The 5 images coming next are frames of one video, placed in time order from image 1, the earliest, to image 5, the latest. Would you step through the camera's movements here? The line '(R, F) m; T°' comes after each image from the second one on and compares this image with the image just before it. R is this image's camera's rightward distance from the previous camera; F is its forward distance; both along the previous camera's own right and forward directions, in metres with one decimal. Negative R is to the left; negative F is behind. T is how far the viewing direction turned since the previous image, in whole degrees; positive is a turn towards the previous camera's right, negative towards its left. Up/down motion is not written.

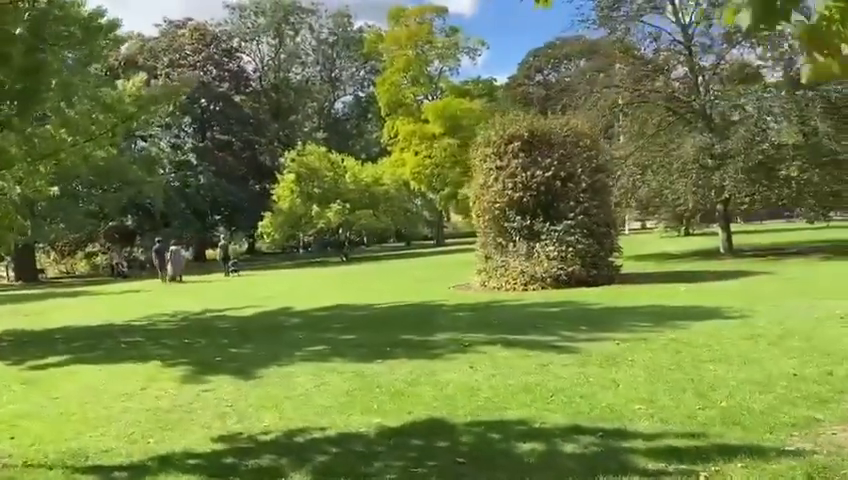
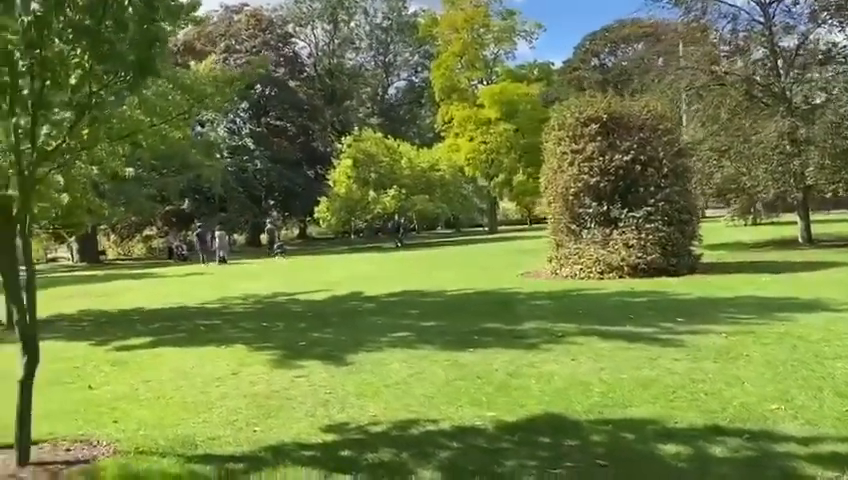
(-0.8, +0.5) m; -3°
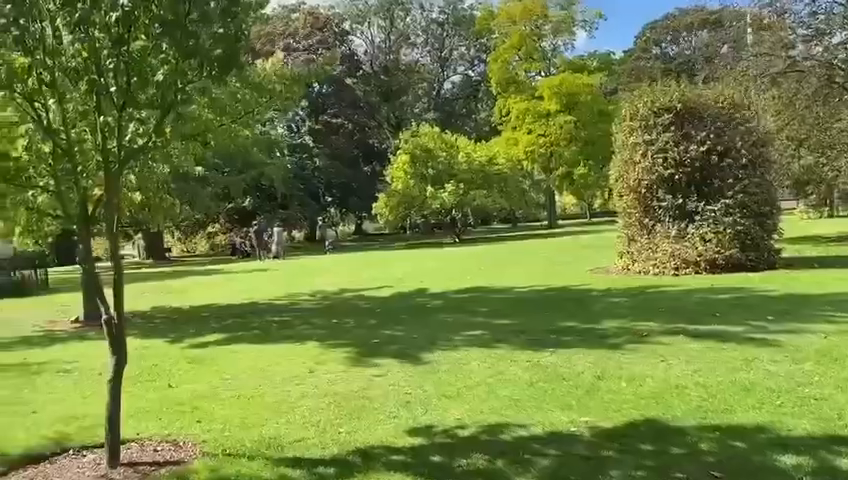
(-0.4, +0.3) m; -4°
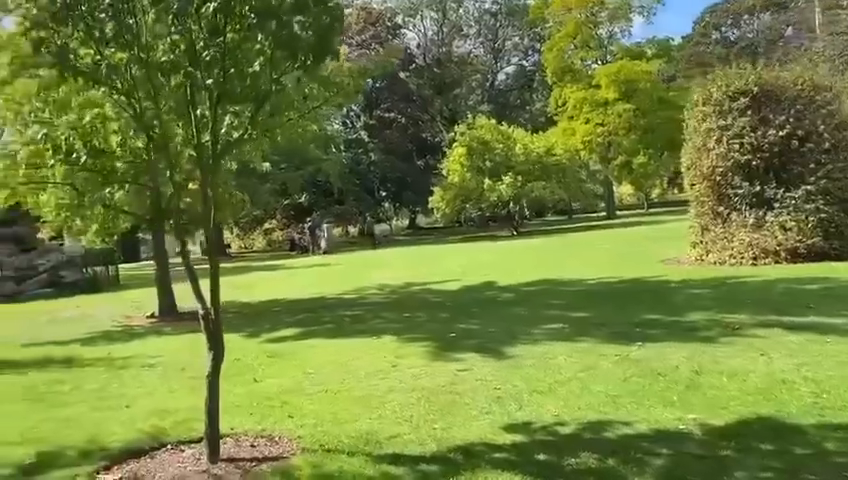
(-0.5, +0.2) m; -4°
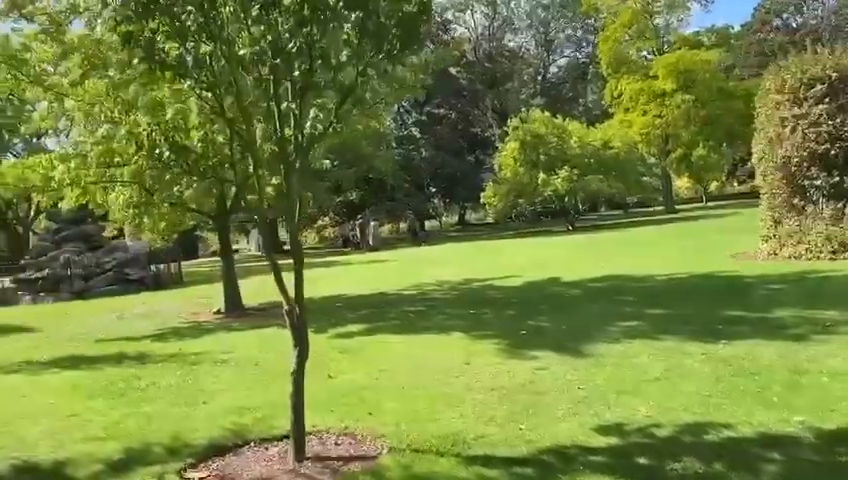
(-0.4, +0.2) m; -4°
